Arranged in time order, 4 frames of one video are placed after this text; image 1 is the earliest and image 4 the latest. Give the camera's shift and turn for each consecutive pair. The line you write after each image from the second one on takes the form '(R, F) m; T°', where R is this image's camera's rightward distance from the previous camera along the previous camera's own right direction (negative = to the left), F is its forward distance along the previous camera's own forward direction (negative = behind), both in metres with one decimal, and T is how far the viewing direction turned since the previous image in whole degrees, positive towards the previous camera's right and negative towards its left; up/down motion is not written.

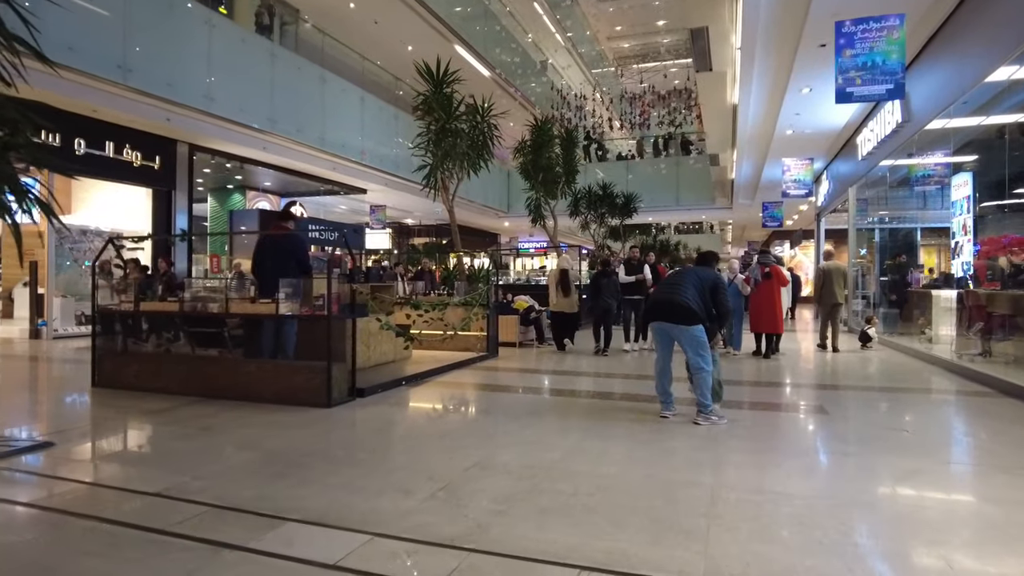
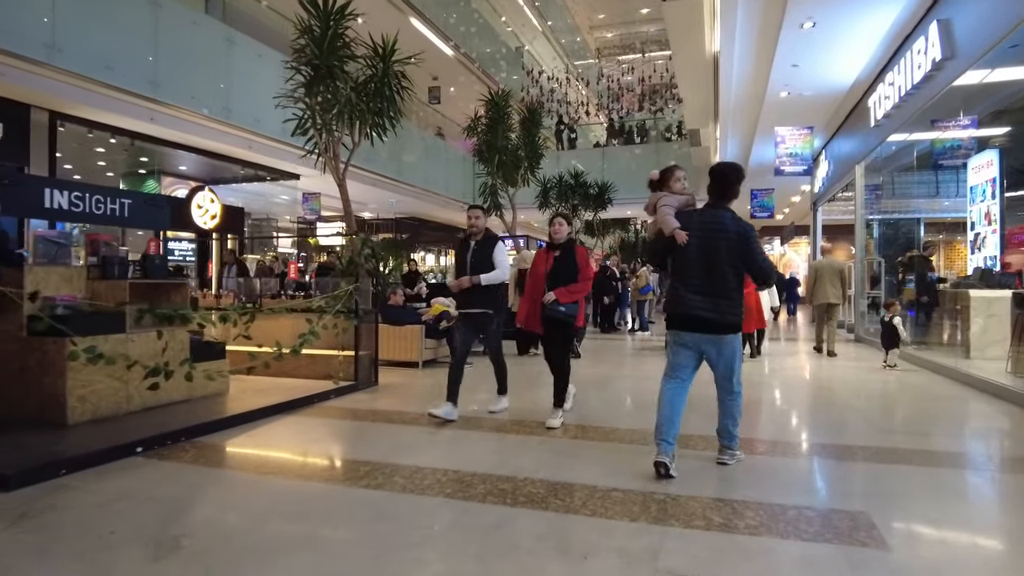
(+0.7, +2.0) m; +1°
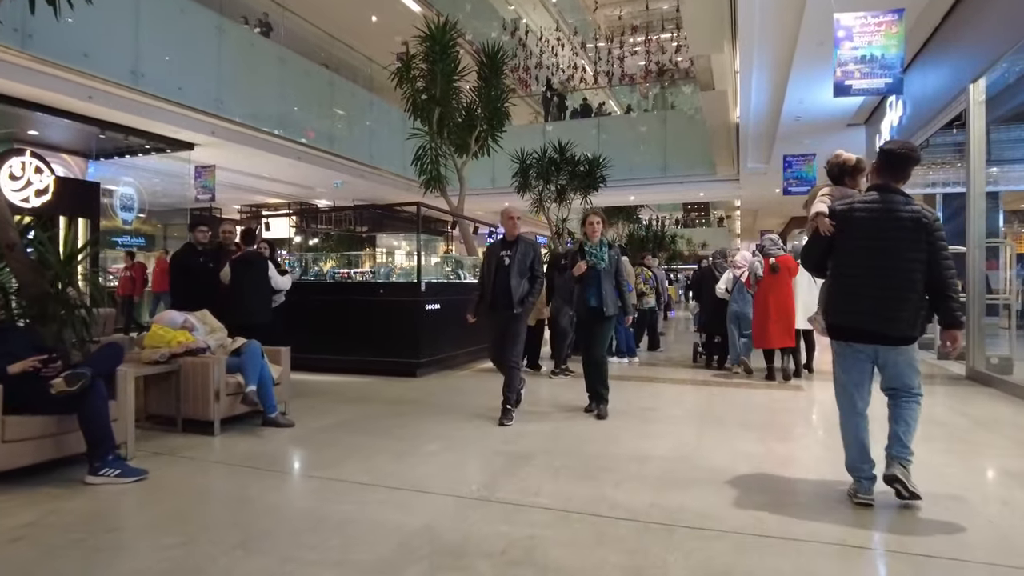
(+1.1, +3.4) m; -2°
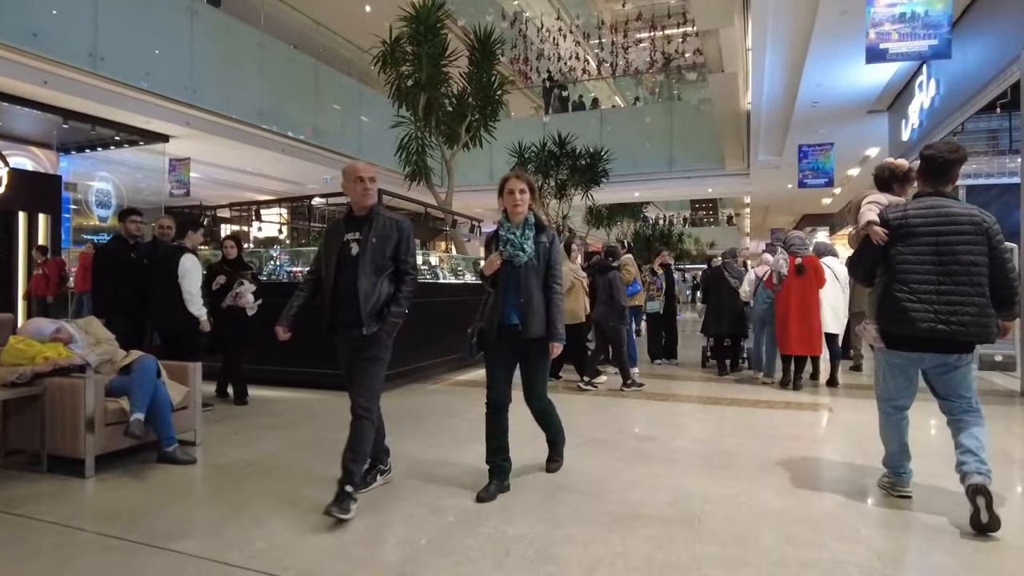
(+0.2, +0.7) m; -1°
